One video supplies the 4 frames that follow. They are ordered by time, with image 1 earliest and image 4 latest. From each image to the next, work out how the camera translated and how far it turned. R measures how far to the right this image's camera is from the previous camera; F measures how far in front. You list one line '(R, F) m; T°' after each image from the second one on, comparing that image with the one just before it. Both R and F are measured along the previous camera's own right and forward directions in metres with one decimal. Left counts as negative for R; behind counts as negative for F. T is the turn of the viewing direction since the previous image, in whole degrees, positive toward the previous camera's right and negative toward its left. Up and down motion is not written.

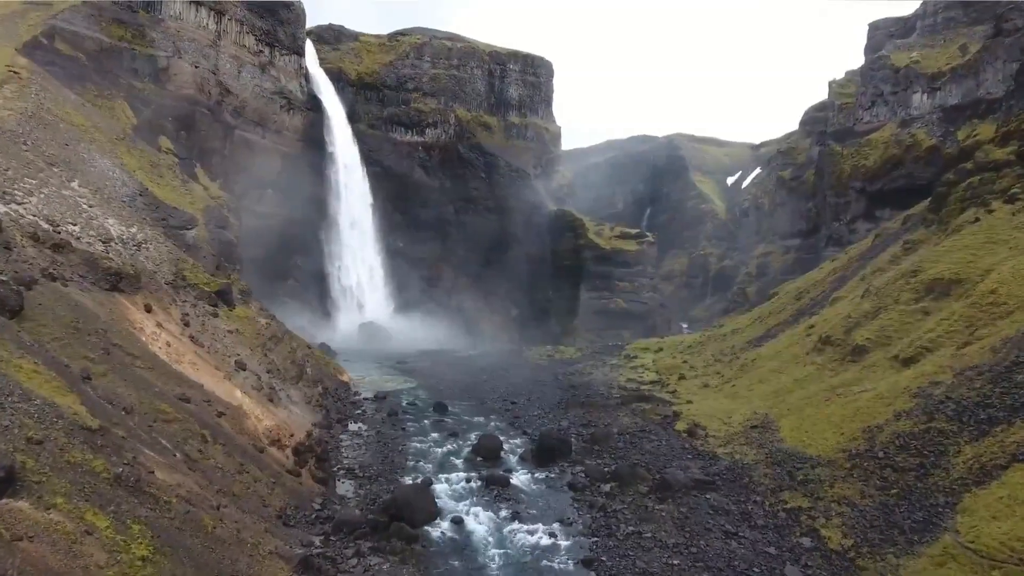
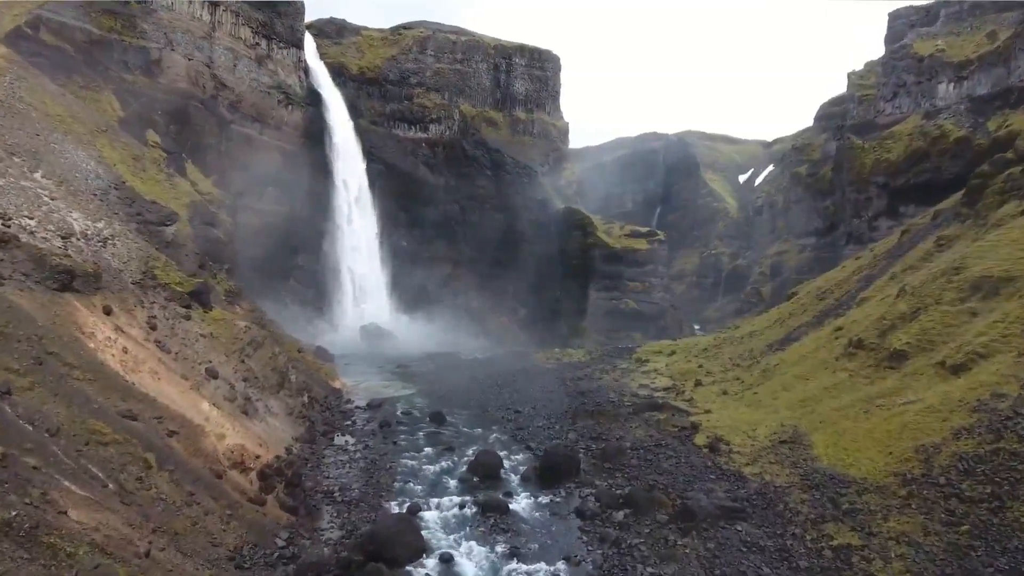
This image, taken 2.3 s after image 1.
(+0.3, +2.4) m; -1°
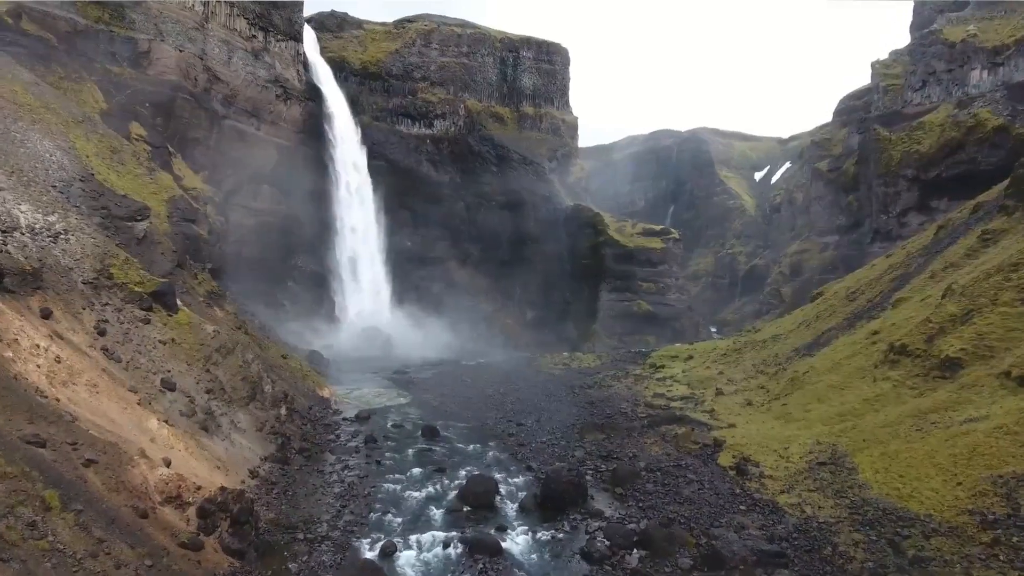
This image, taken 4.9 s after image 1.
(+0.4, +2.7) m; -1°
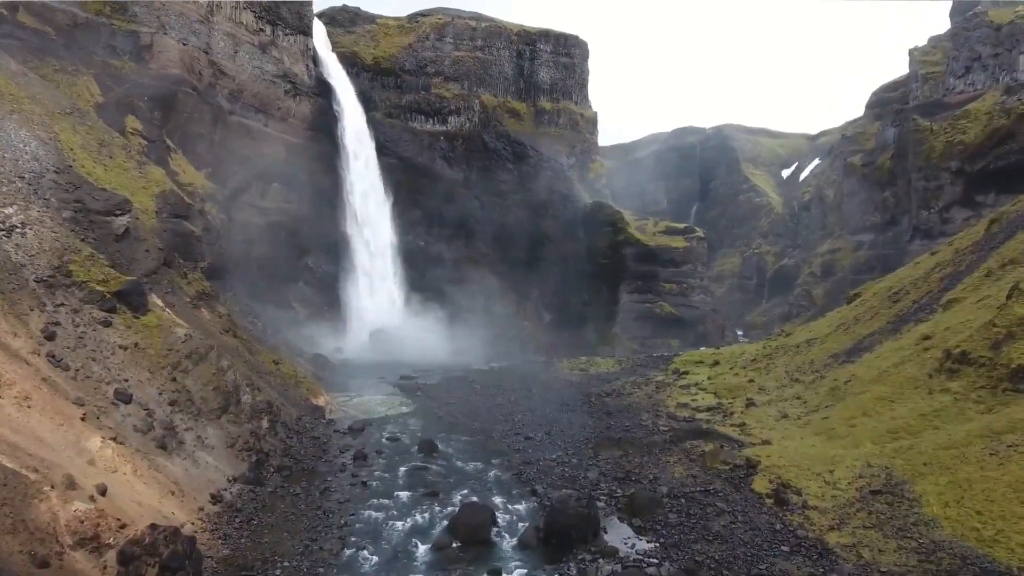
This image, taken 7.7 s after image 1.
(+0.6, +2.5) m; -2°
